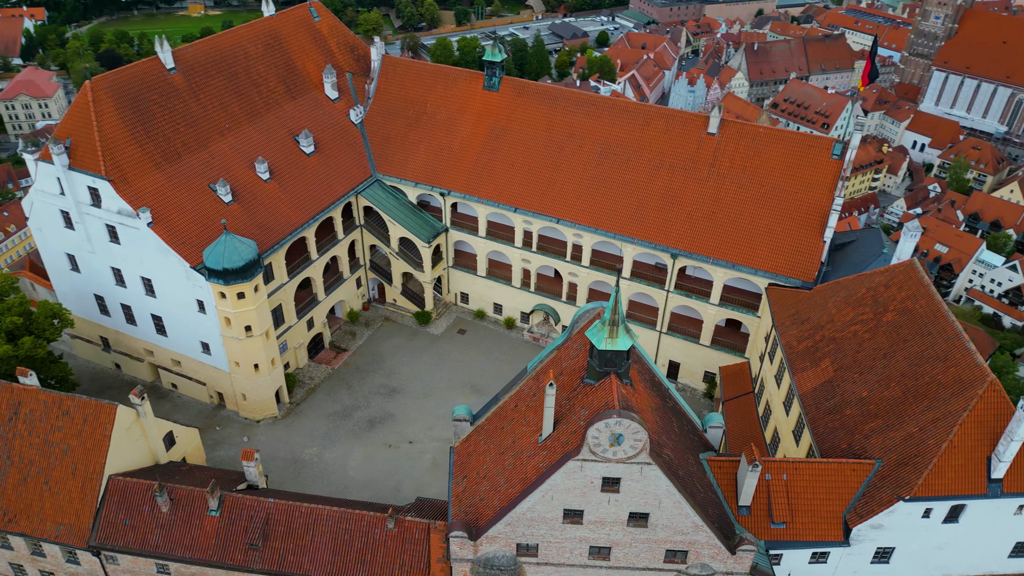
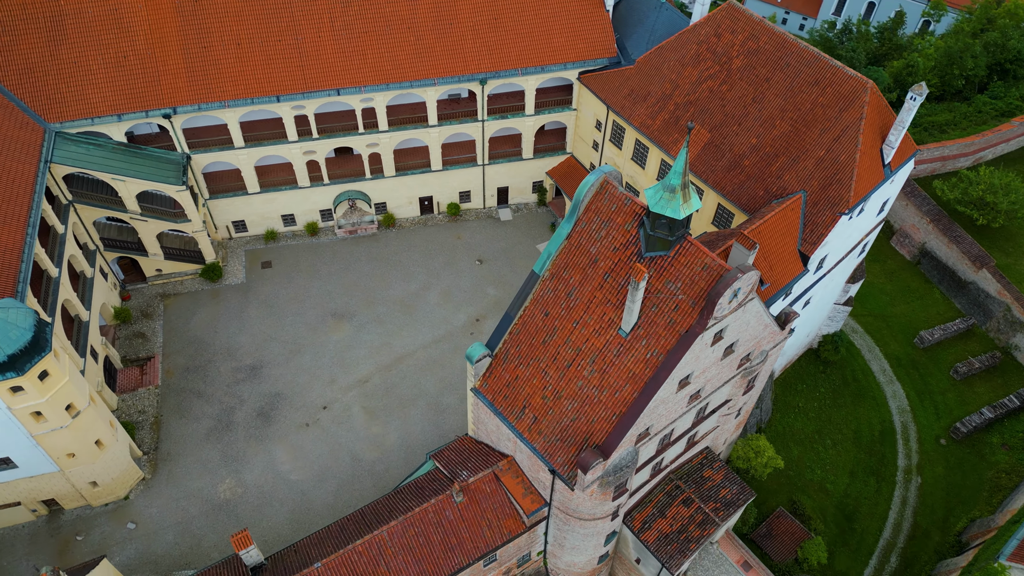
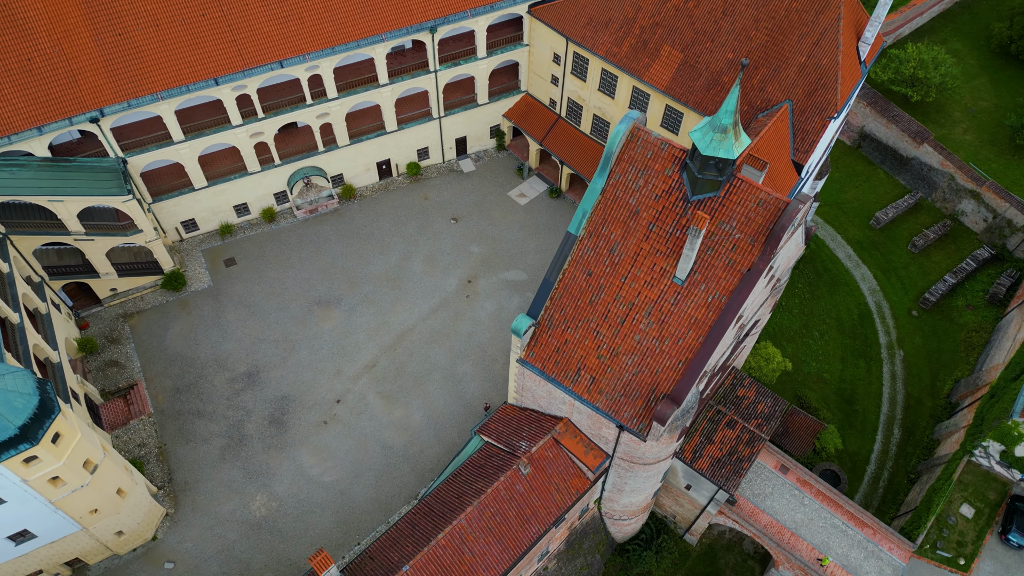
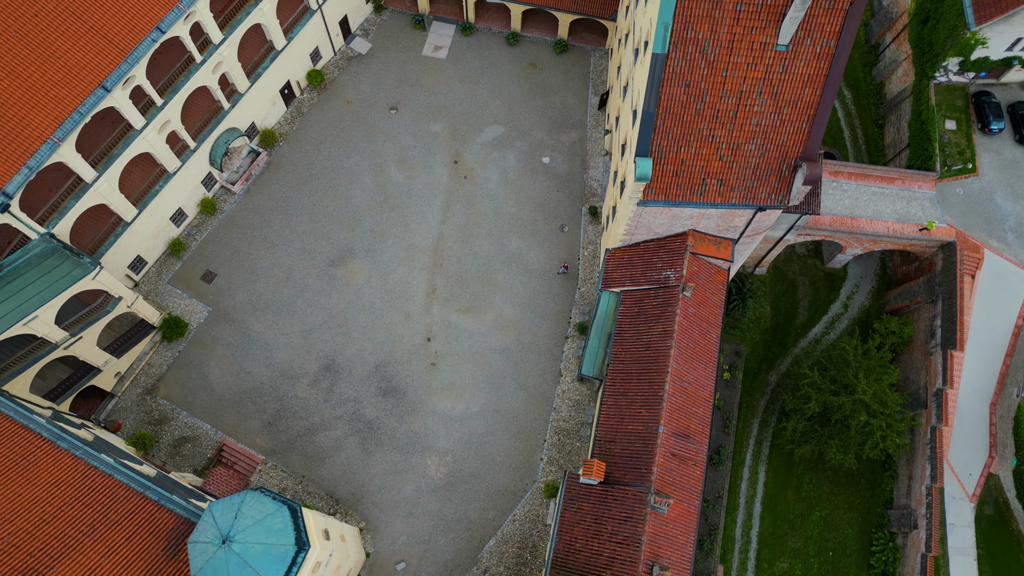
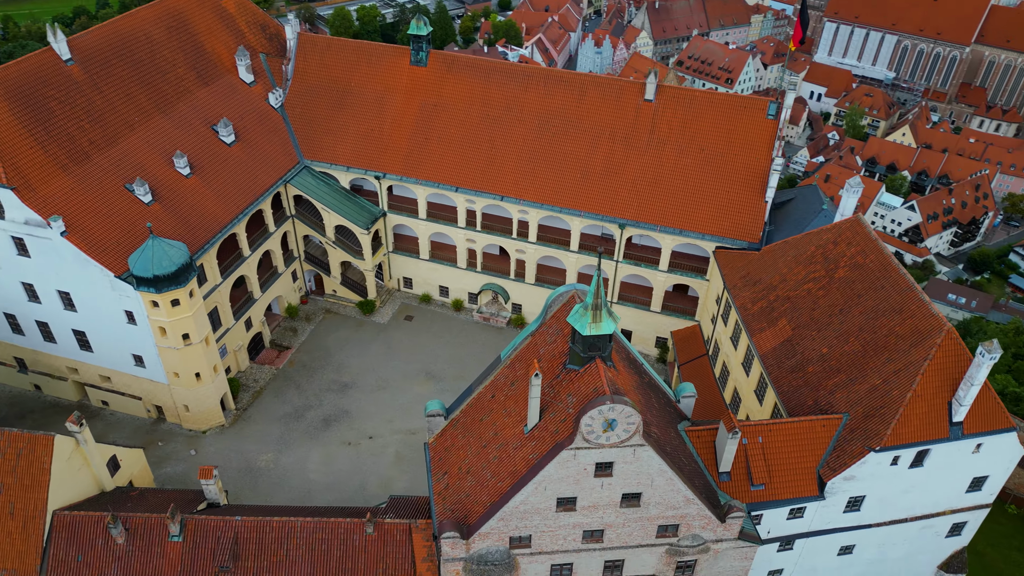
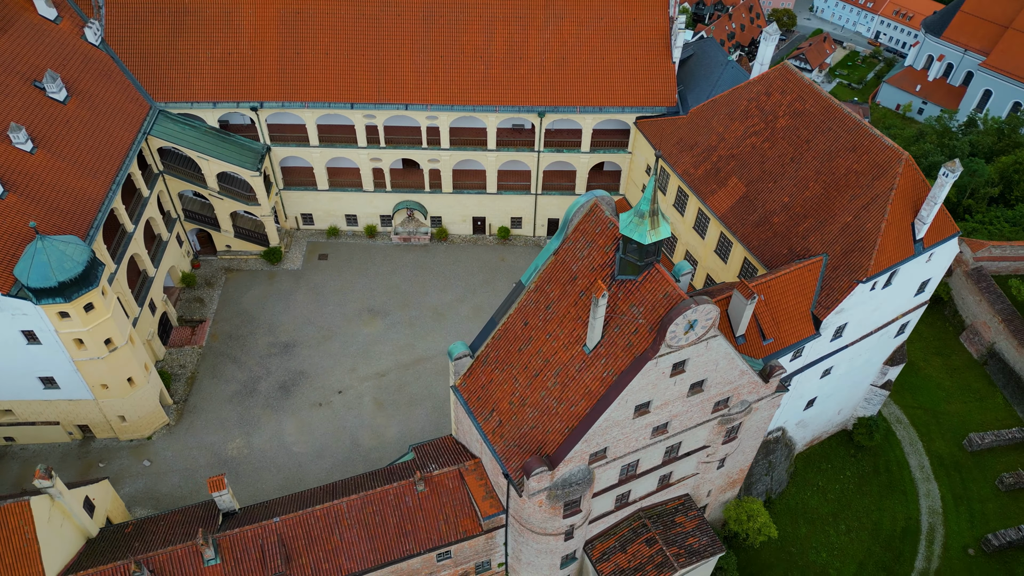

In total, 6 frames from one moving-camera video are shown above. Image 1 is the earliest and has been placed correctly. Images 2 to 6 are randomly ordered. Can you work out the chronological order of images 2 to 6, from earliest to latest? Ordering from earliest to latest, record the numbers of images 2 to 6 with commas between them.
5, 6, 2, 3, 4
